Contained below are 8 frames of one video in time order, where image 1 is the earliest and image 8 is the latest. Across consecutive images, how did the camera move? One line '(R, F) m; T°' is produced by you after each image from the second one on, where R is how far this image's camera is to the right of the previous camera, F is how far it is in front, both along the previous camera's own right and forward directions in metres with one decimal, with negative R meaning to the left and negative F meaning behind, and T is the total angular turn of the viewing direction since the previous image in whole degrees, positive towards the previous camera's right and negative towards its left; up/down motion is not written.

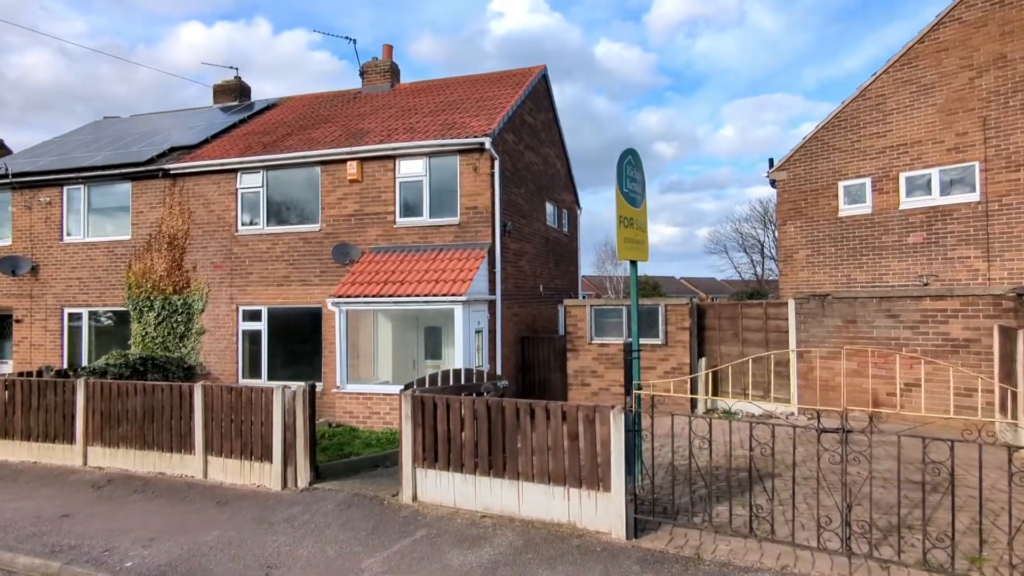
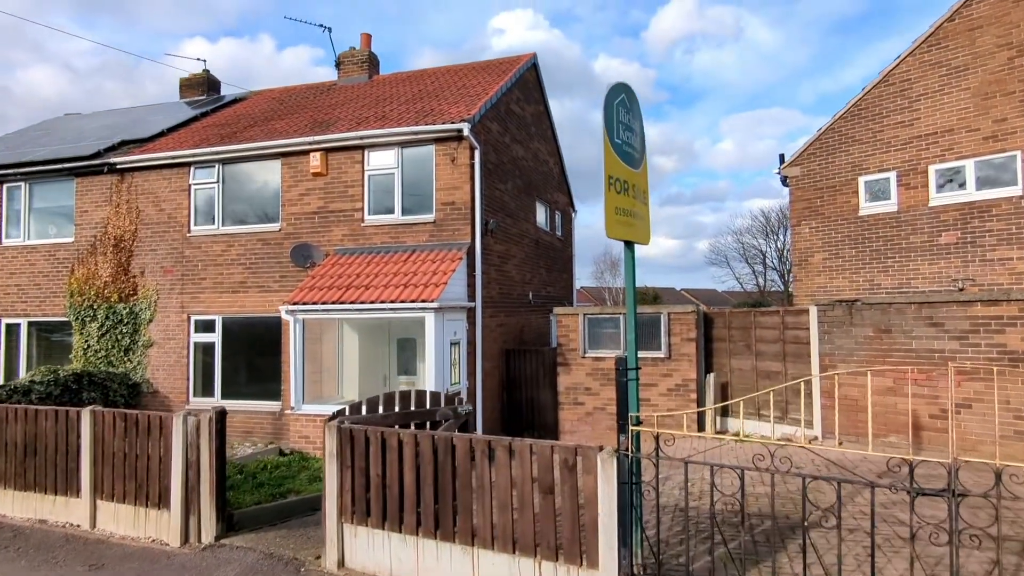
(+0.3, +1.5) m; 0°
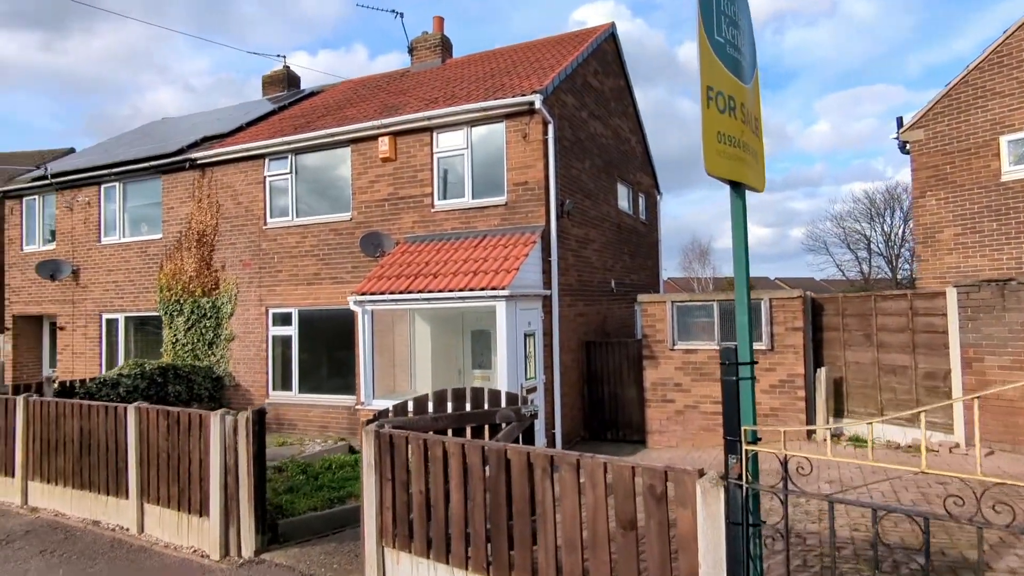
(+0.1, +0.9) m; -8°
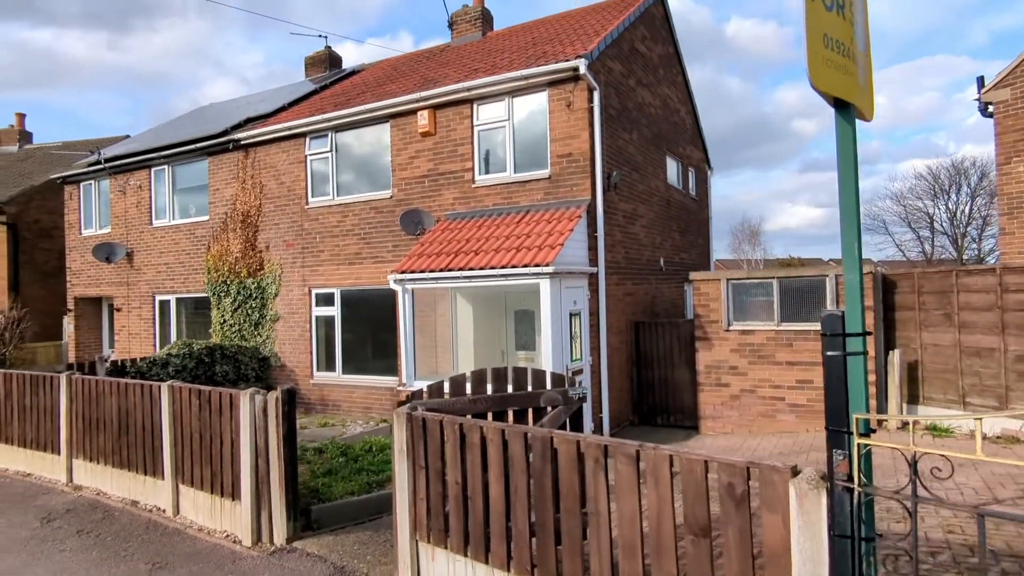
(0.0, +0.4) m; -4°
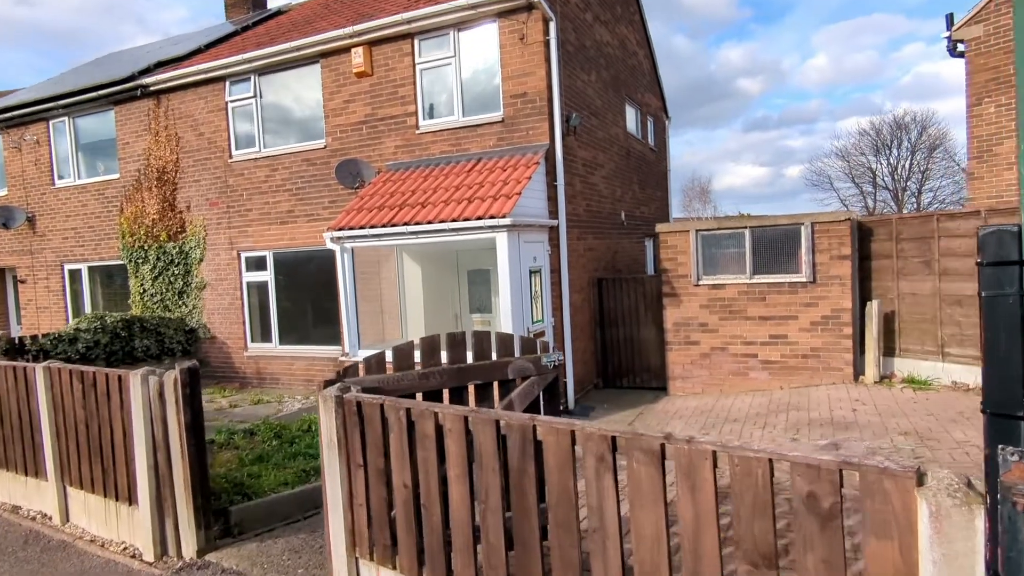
(0.0, +0.9) m; +5°
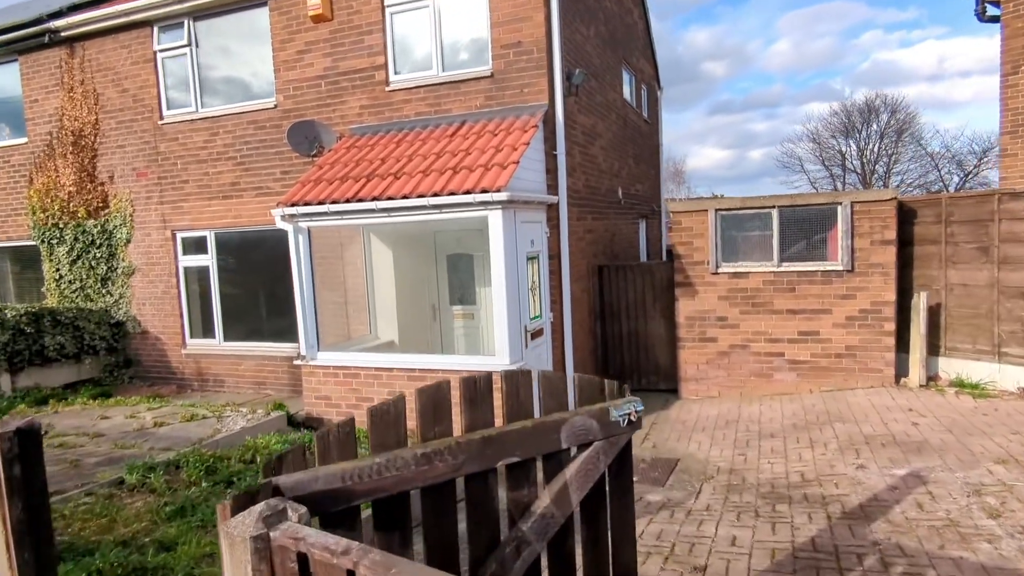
(-0.3, +1.4) m; +3°
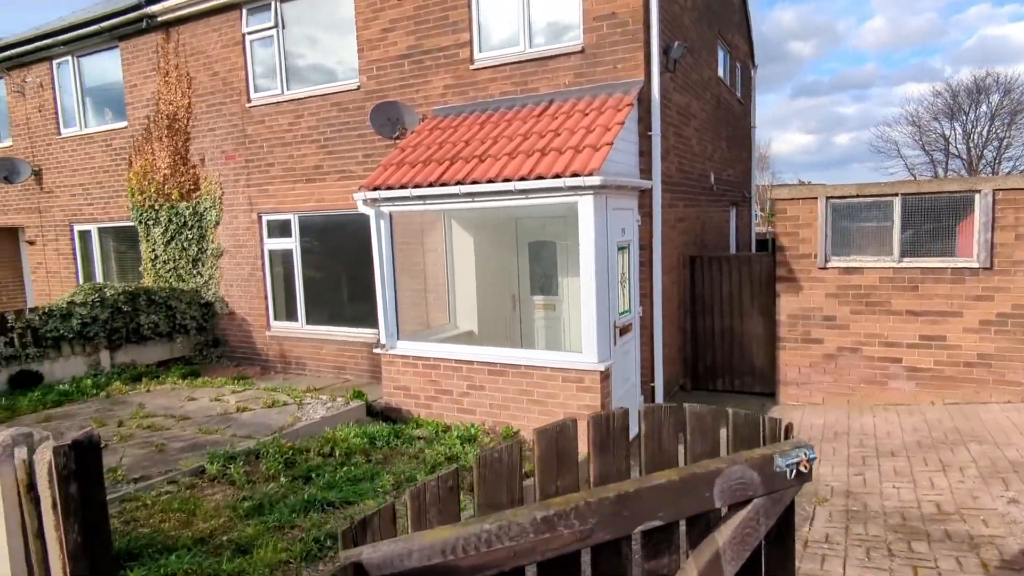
(-0.2, +0.4) m; -7°
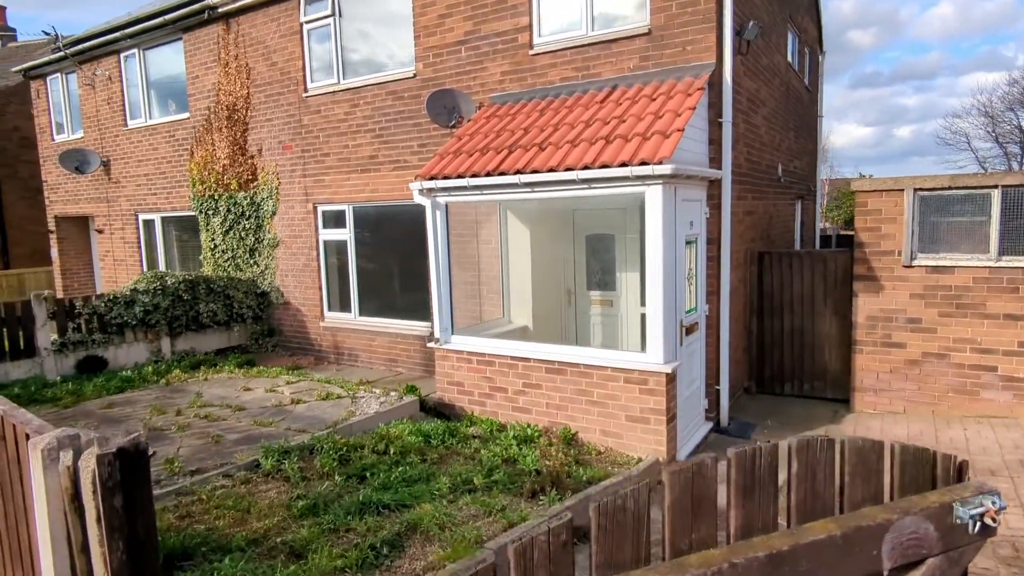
(-0.1, +0.3) m; -4°
